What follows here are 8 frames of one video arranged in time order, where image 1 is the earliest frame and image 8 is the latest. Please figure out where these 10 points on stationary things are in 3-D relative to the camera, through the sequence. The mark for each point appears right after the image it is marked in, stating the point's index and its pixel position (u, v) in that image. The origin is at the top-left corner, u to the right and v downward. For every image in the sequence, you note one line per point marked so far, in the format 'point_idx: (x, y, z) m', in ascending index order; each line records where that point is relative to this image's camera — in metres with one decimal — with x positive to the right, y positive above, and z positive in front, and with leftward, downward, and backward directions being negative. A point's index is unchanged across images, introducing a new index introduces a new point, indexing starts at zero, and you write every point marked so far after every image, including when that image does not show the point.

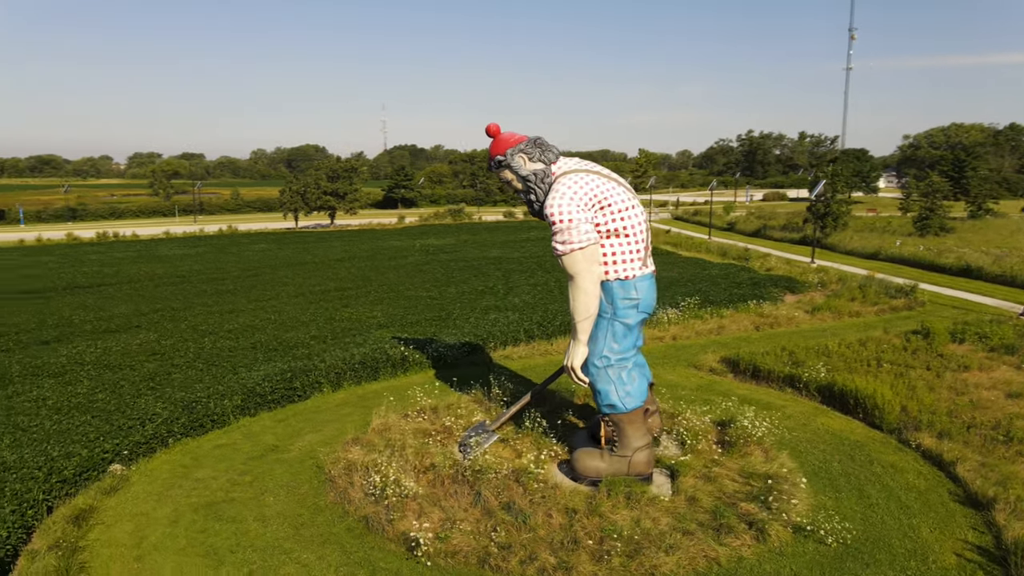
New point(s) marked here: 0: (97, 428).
0: (-3.9, -1.4, +6.9) m
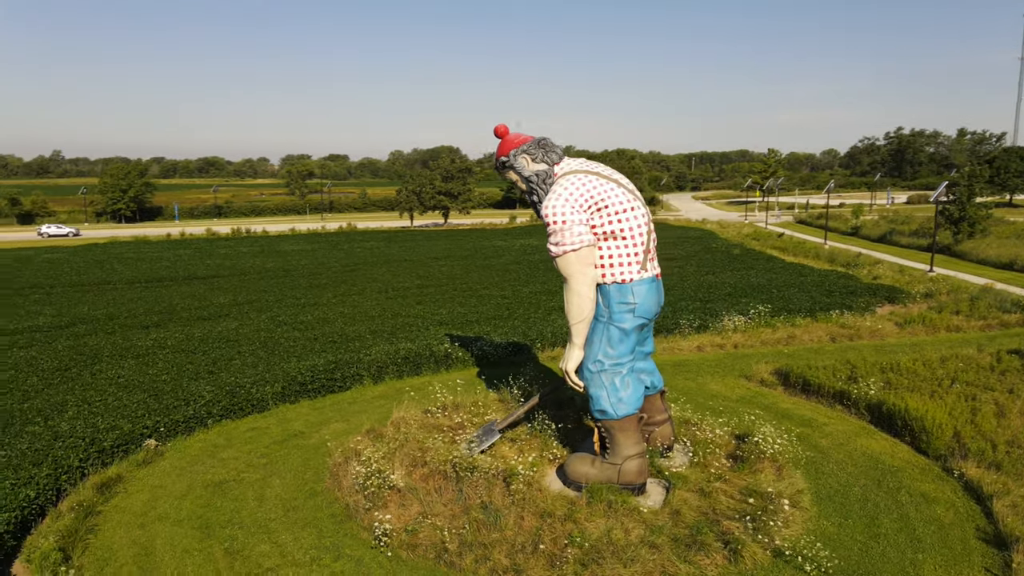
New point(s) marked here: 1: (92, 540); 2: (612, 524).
0: (-3.8, -1.3, +7.5) m
1: (-3.0, -1.8, +5.2) m
2: (+0.7, -1.7, +5.2) m
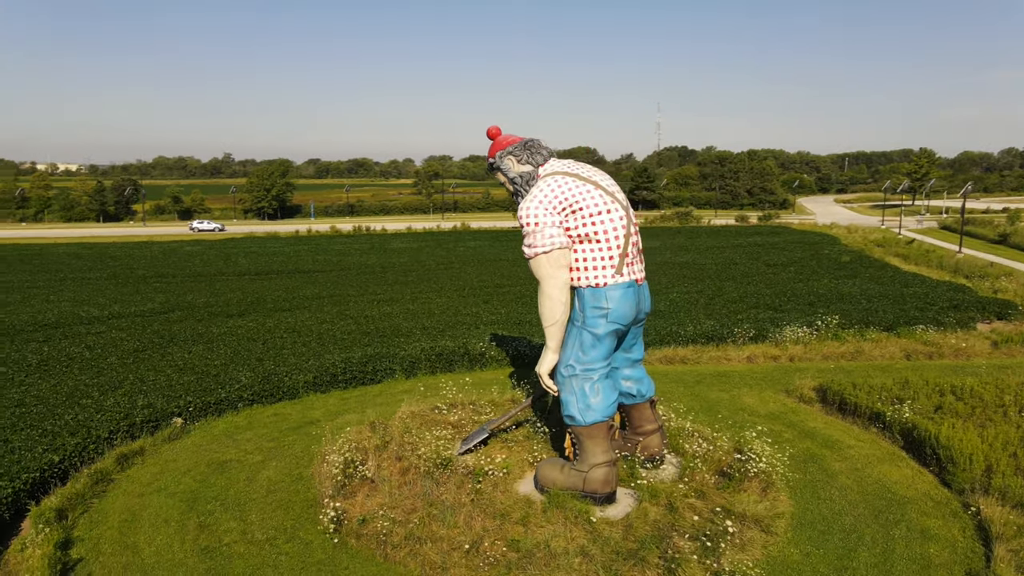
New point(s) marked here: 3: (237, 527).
0: (-3.6, -1.2, +8.2) m
1: (-3.3, -1.7, +5.8) m
2: (+0.3, -1.7, +5.1) m
3: (-2.0, -1.8, +5.4) m
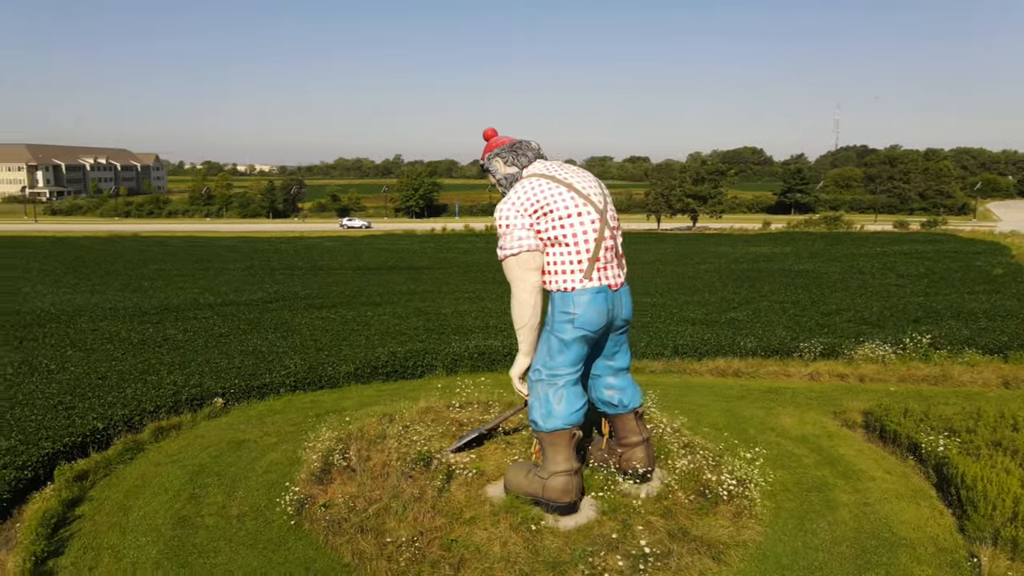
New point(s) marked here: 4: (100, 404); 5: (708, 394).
0: (-3.3, -1.1, +8.9) m
1: (-3.5, -1.6, +6.5) m
2: (-0.1, -1.7, +5.1) m
3: (-2.4, -1.7, +5.8) m
4: (-4.3, -1.2, +7.7) m
5: (+2.3, -1.3, +8.6) m
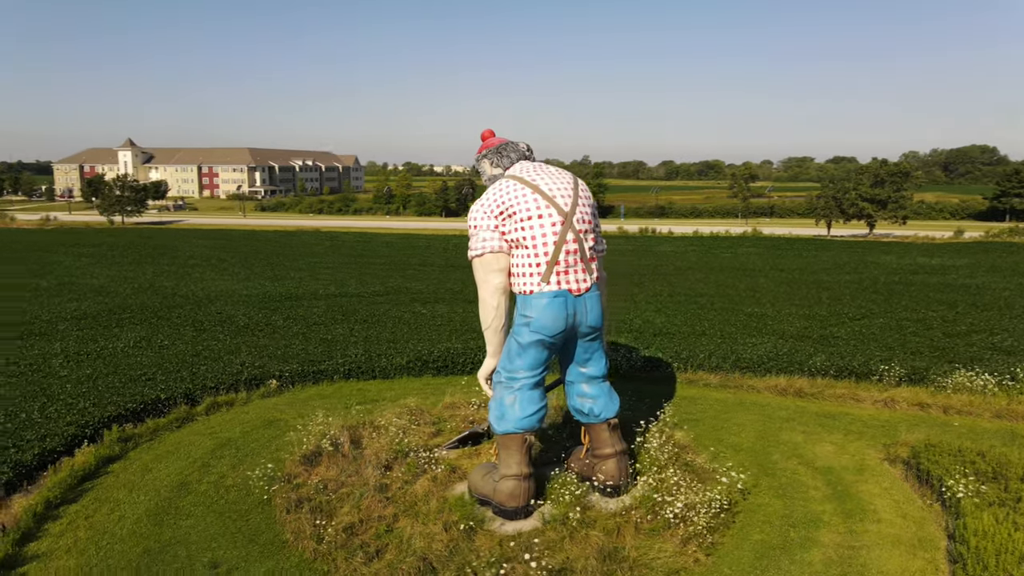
0: (-2.7, -1.0, +9.7) m
1: (-3.5, -1.5, +7.4) m
2: (-0.6, -1.7, +5.1) m
3: (-2.6, -1.6, +6.5) m
4: (-4.0, -1.1, +8.7) m
5: (+2.6, -1.4, +8.0) m
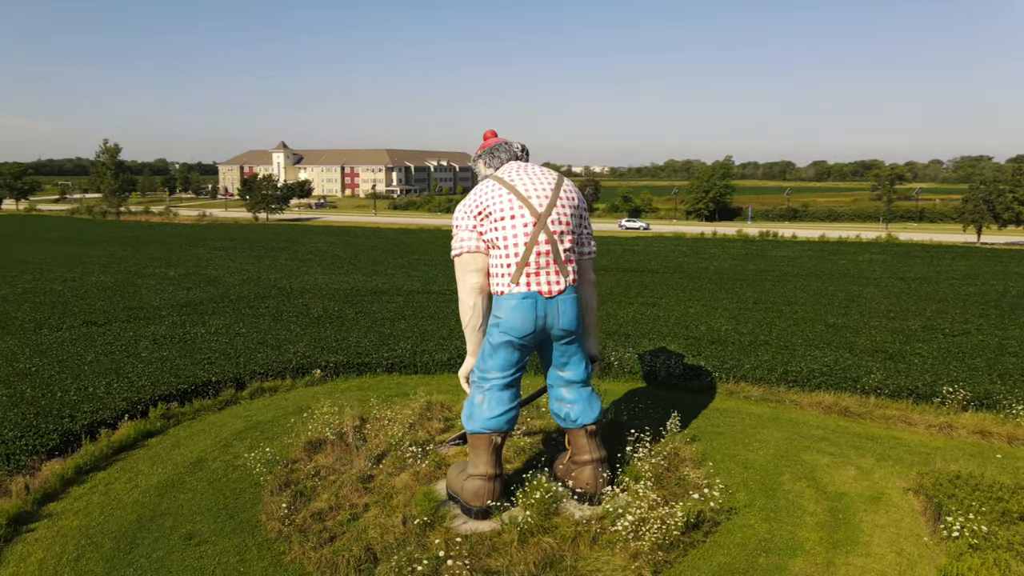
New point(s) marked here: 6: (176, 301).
0: (-2.2, -0.9, +10.1) m
1: (-3.4, -1.4, +8.0) m
2: (-0.9, -1.7, +5.3) m
3: (-2.6, -1.5, +6.9) m
4: (-3.6, -1.0, +9.4) m
5: (+2.8, -1.5, +7.5) m
6: (-6.8, -0.3, +14.7) m
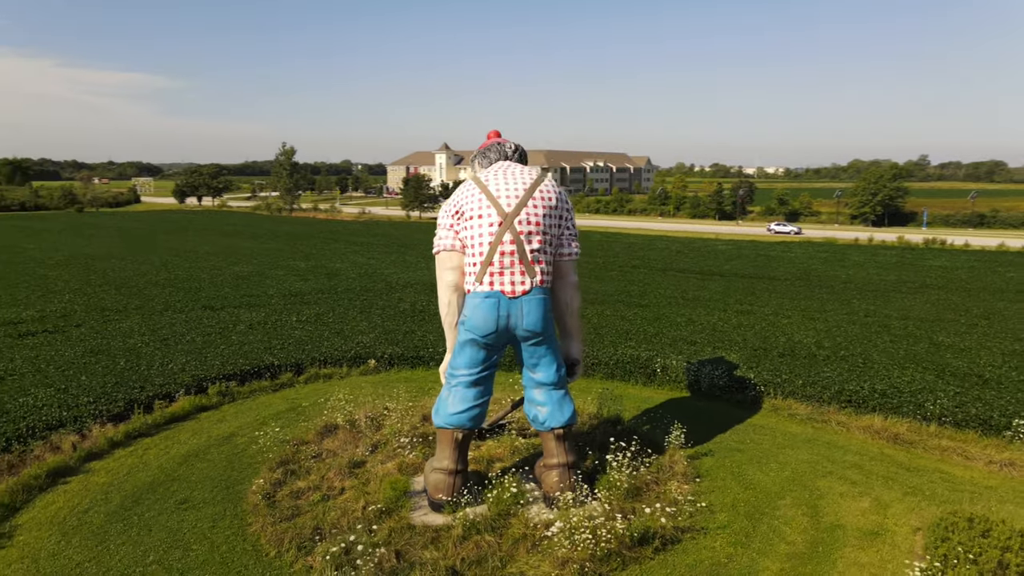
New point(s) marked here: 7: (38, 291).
0: (-1.4, -0.8, +10.5) m
1: (-3.1, -1.3, +8.7) m
2: (-1.2, -1.7, +5.5) m
3: (-2.5, -1.5, +7.5) m
4: (-3.0, -0.9, +10.2) m
5: (+2.9, -1.6, +6.9) m
6: (-4.9, -0.1, +16.0) m
7: (-10.5, -0.1, +16.2) m
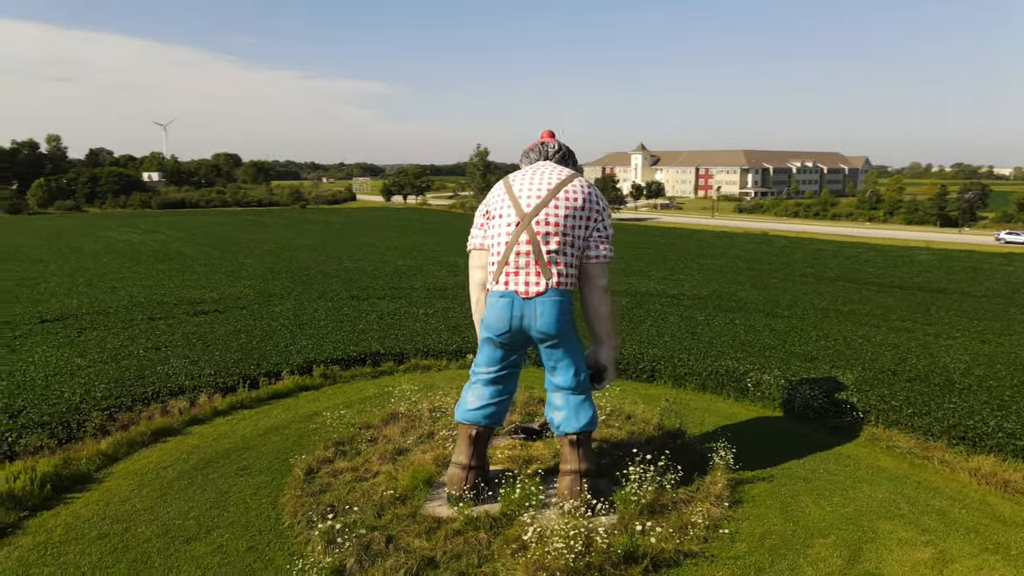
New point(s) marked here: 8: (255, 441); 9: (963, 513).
0: (+0.1, -0.8, +10.7) m
1: (-2.0, -1.2, +9.4) m
2: (-1.1, -1.6, +5.8) m
3: (-1.8, -1.4, +8.1) m
4: (-1.5, -0.8, +10.8) m
5: (+3.2, -1.7, +6.1) m
6: (-1.8, +0.1, +16.9) m
7: (-7.2, +0.3, +18.6) m
8: (-2.5, -1.5, +7.1) m
9: (+3.5, -1.8, +5.7) m
